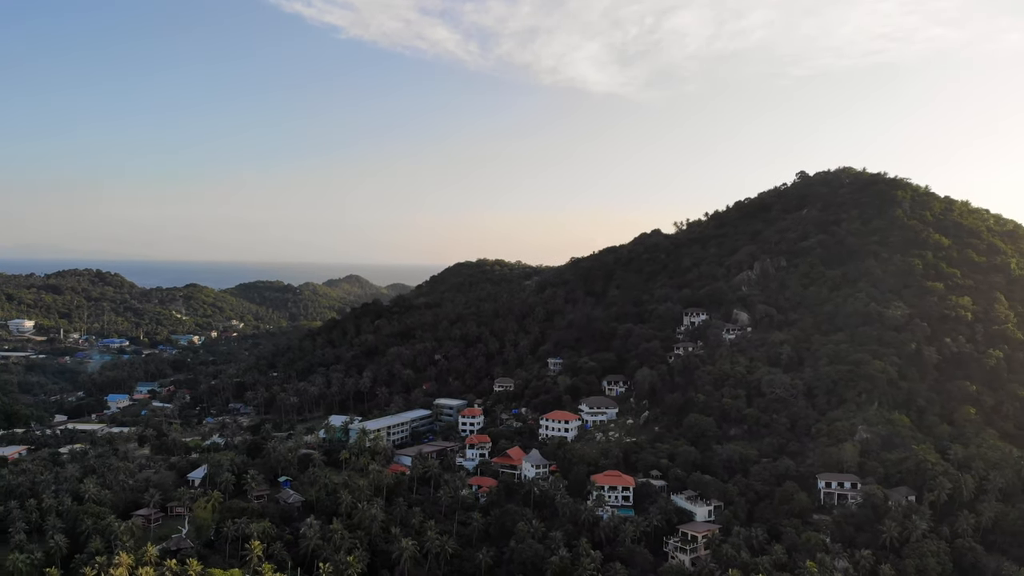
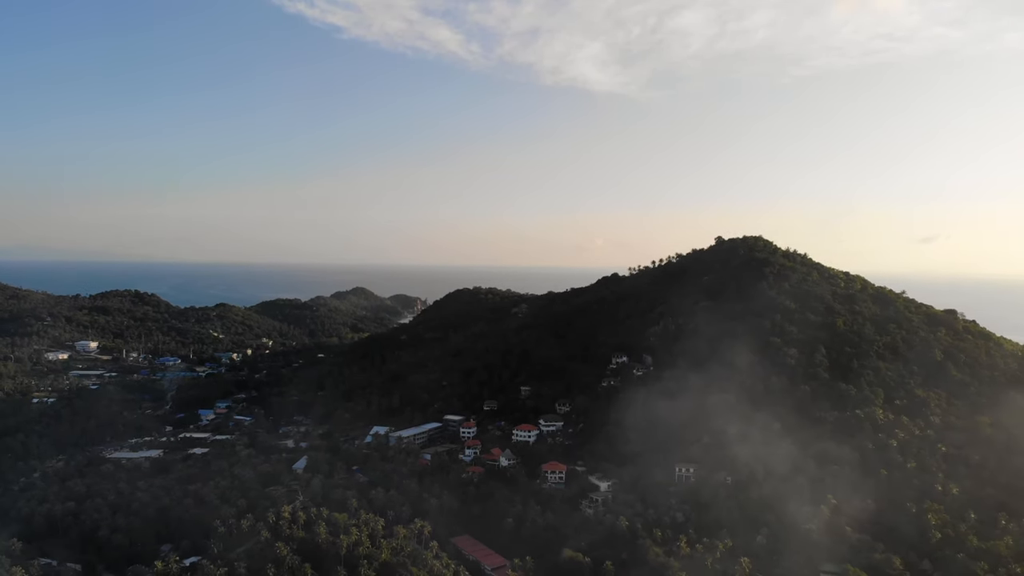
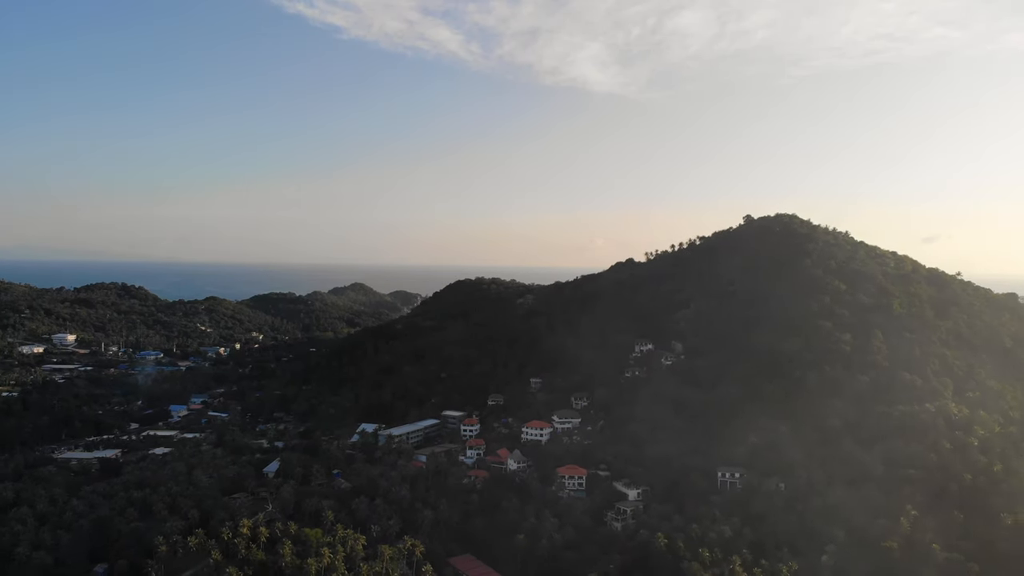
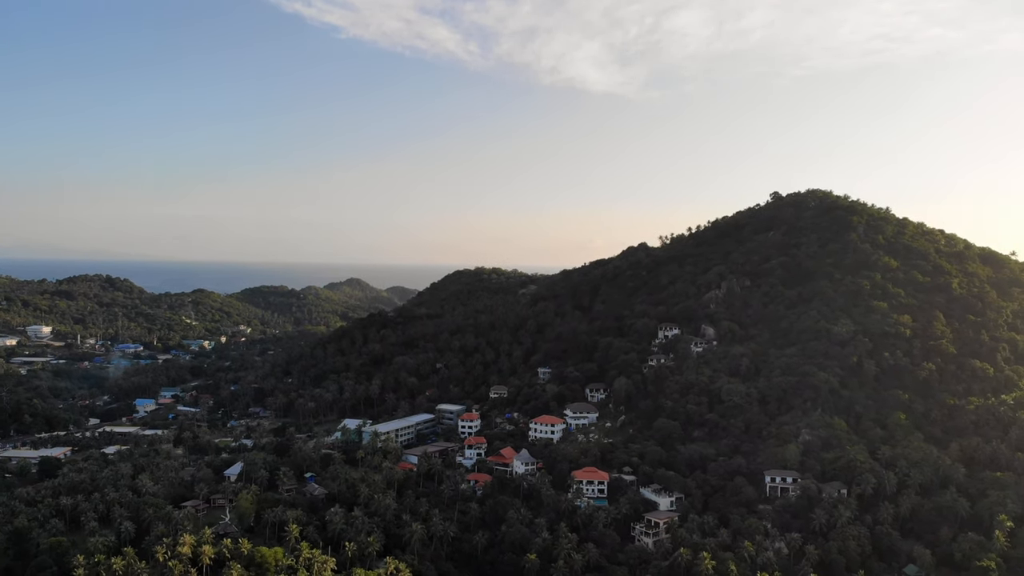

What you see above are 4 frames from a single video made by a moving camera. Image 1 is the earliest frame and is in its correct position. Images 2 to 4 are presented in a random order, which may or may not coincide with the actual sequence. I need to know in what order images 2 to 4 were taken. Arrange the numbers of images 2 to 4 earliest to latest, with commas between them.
4, 3, 2
